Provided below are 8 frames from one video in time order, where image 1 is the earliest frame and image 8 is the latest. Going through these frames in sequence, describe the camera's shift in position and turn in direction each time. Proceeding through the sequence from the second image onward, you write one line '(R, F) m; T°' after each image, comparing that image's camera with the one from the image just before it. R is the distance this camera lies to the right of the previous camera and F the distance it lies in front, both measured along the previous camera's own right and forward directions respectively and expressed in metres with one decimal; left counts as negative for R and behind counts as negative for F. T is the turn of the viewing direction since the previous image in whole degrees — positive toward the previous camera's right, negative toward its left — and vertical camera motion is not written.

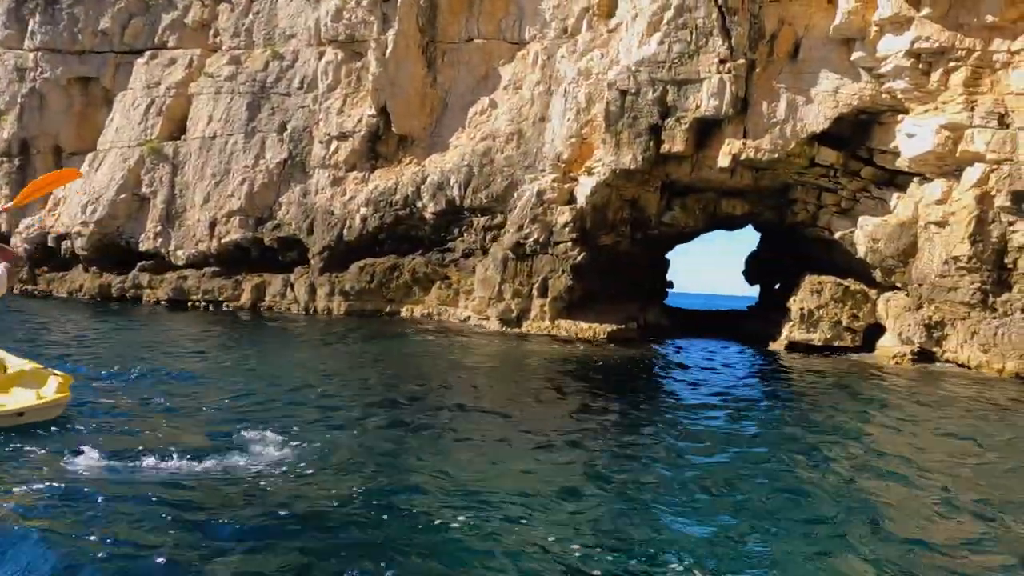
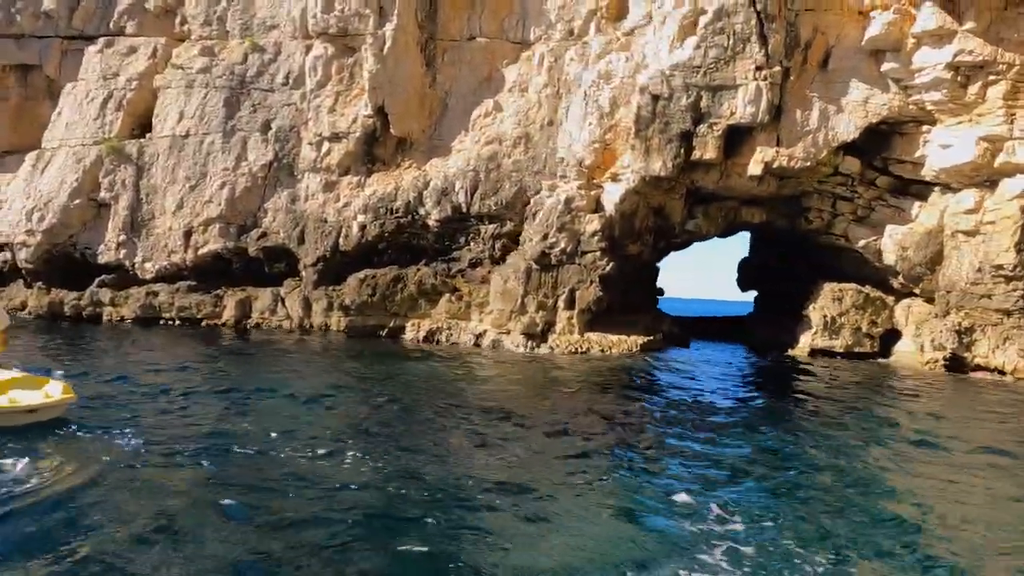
(-2.8, +1.1) m; +8°
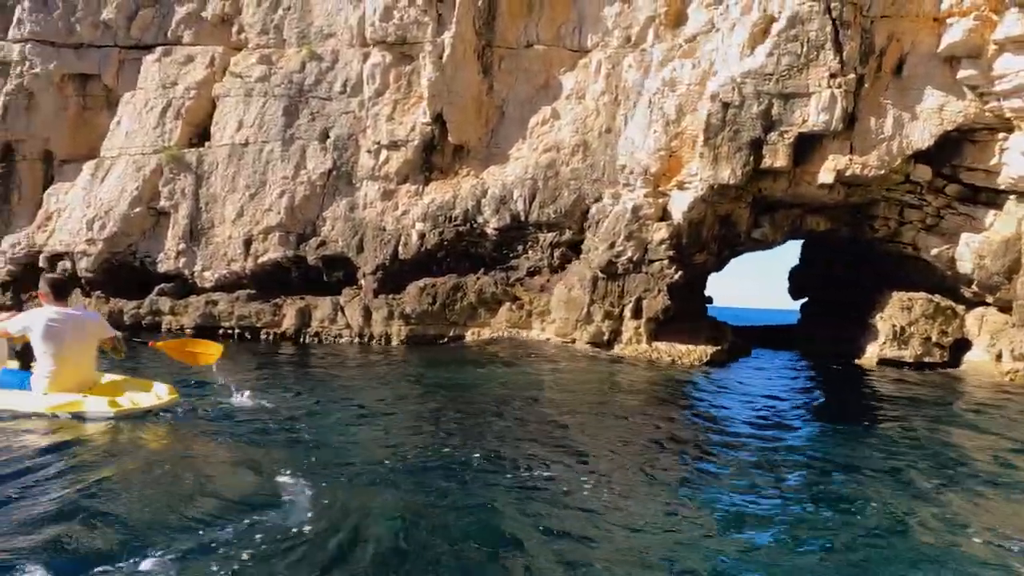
(-1.4, +0.1) m; -1°
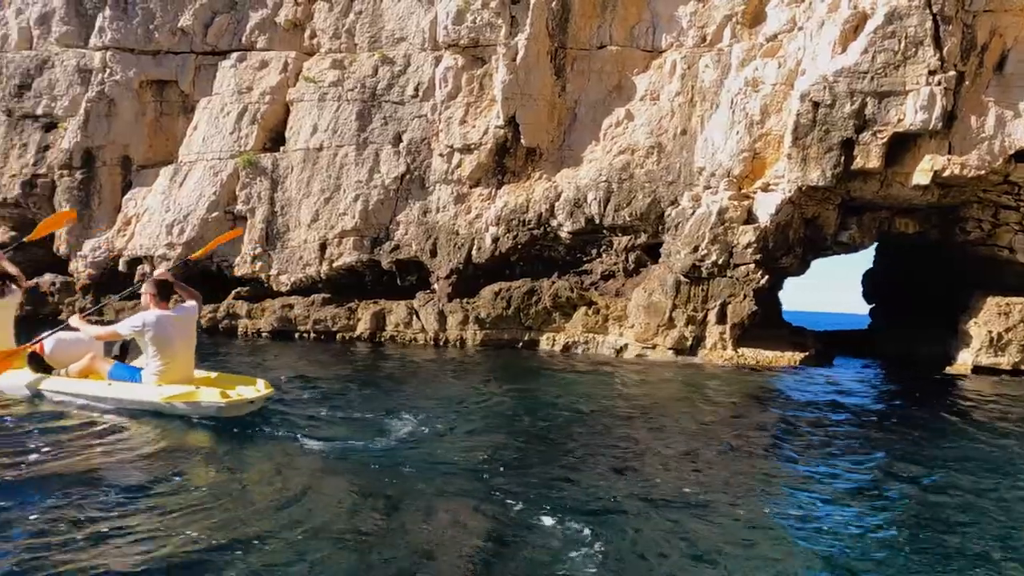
(-1.3, +0.2) m; -2°
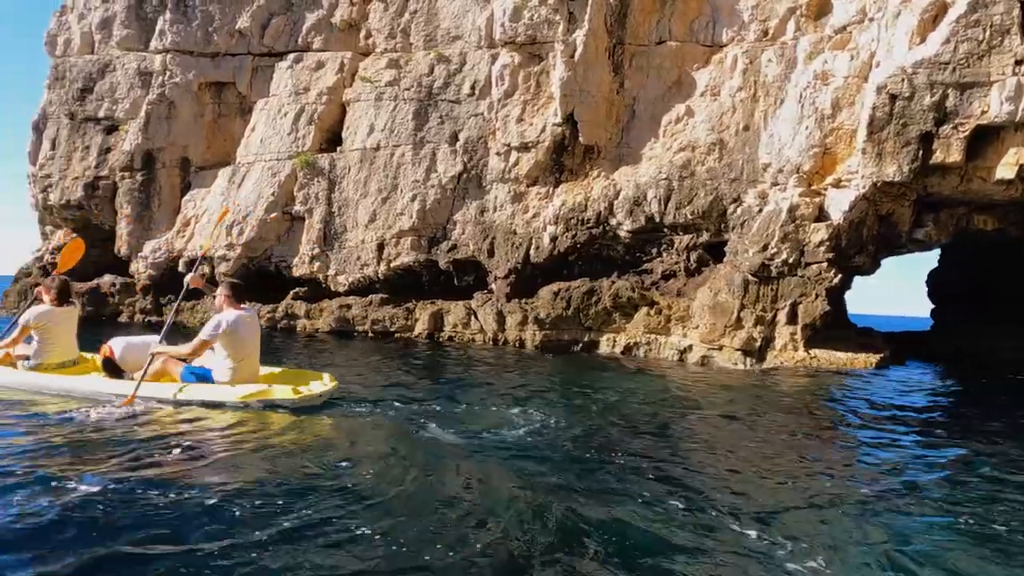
(-0.9, +0.2) m; -2°
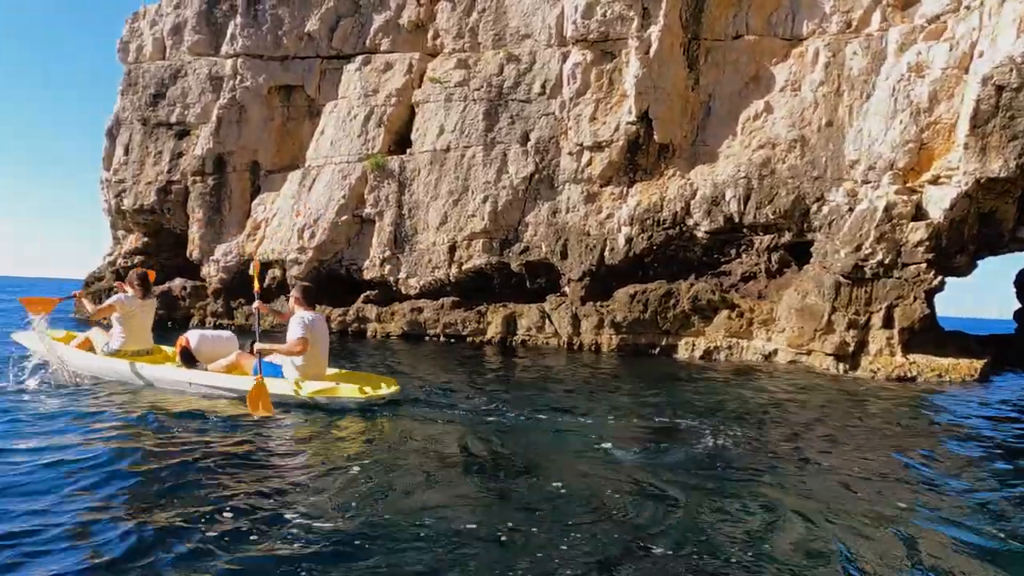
(-1.1, +0.3) m; -3°
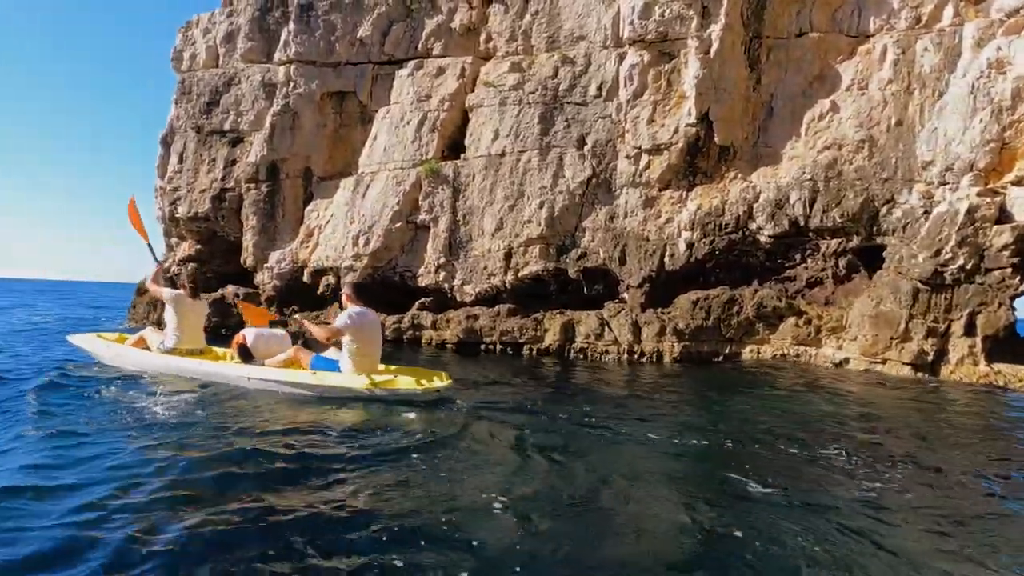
(-0.8, +0.3) m; -2°
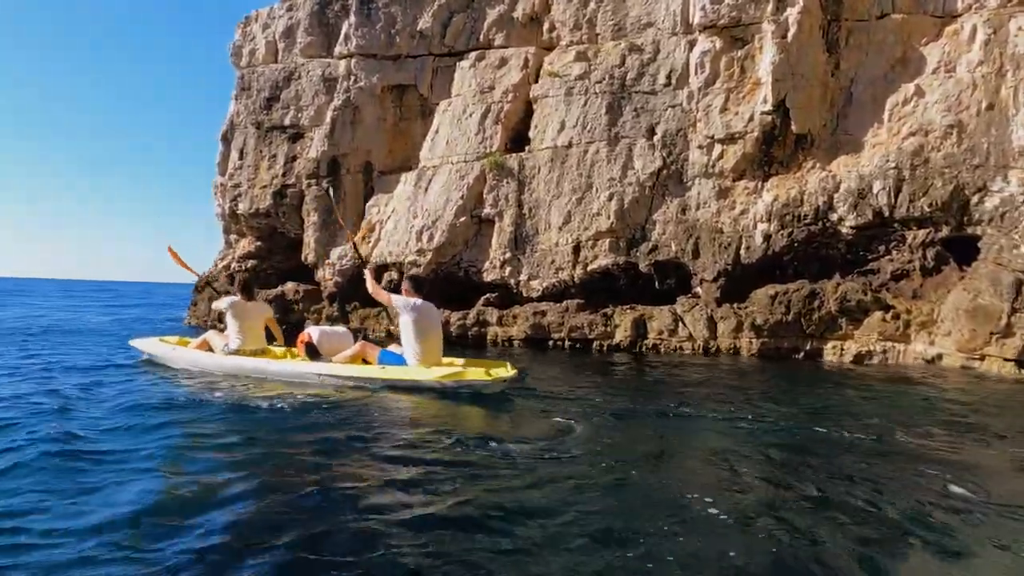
(-1.0, +0.4) m; -2°
